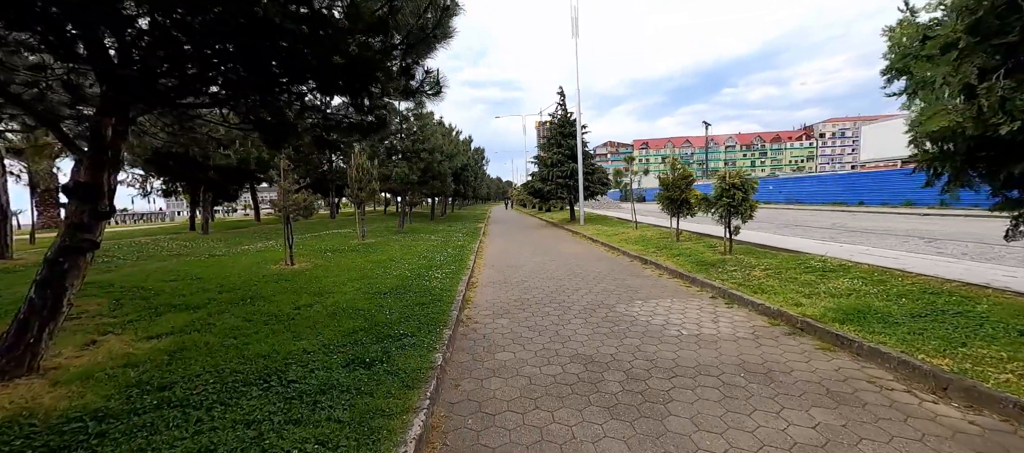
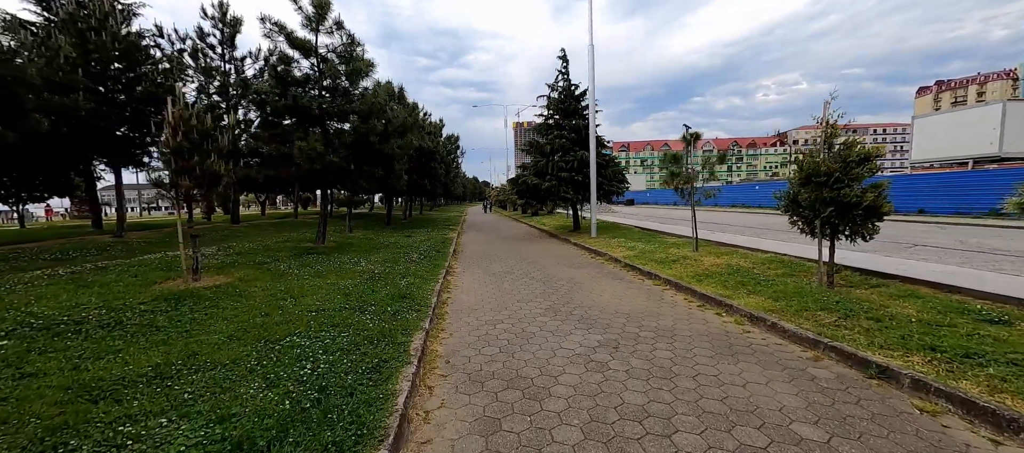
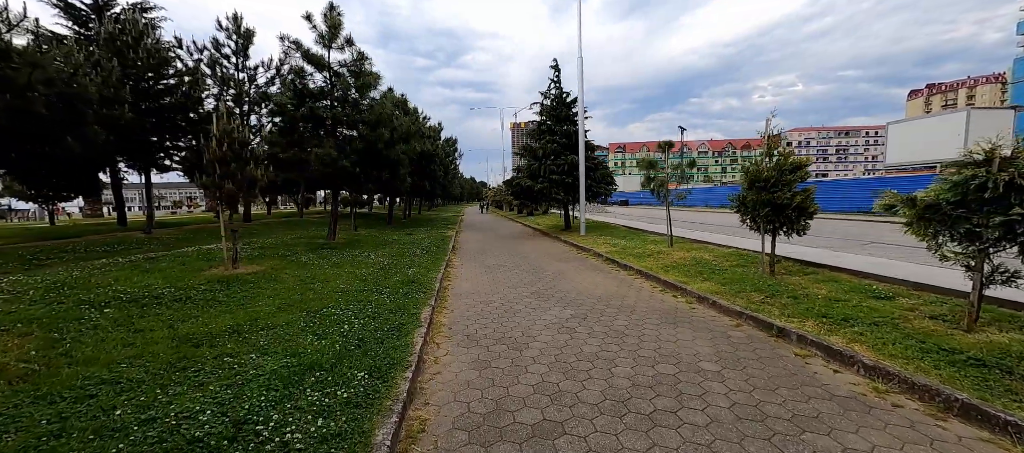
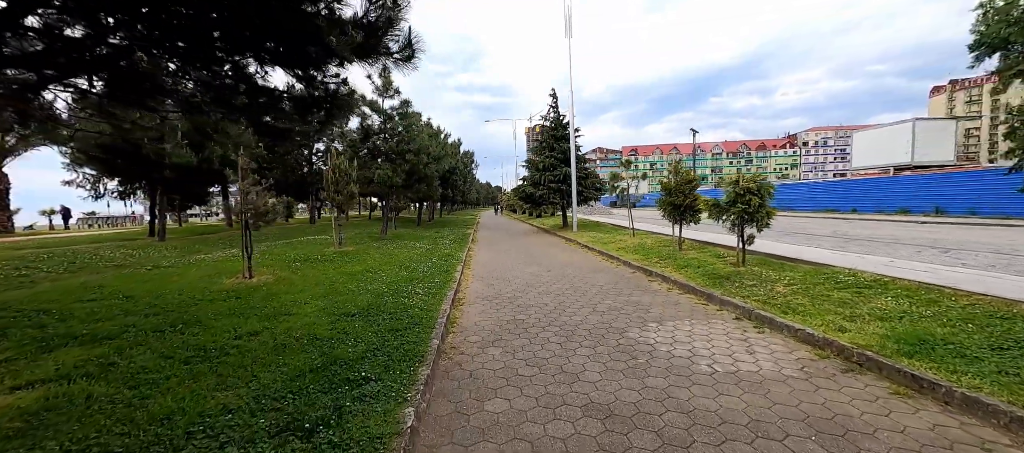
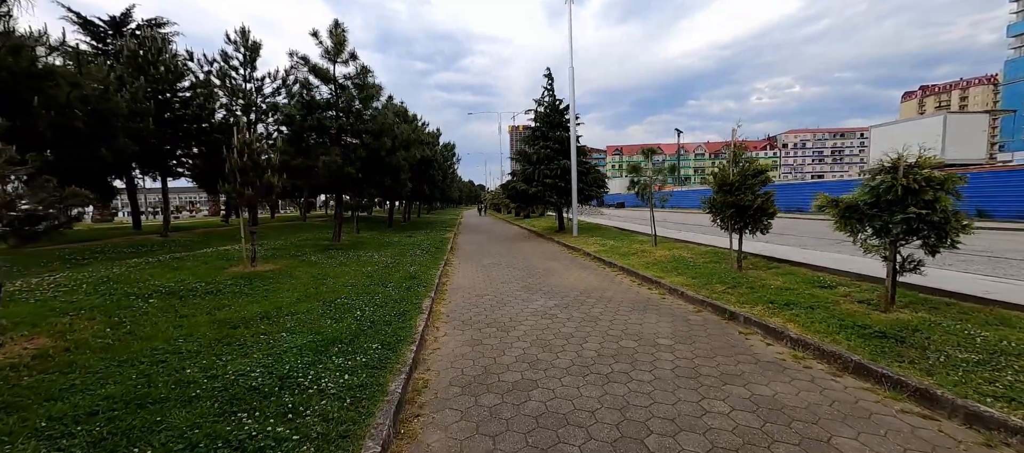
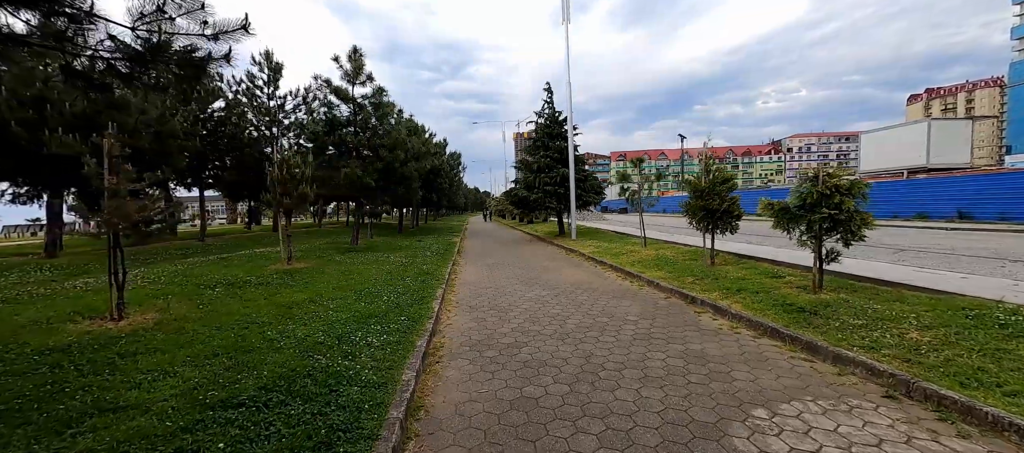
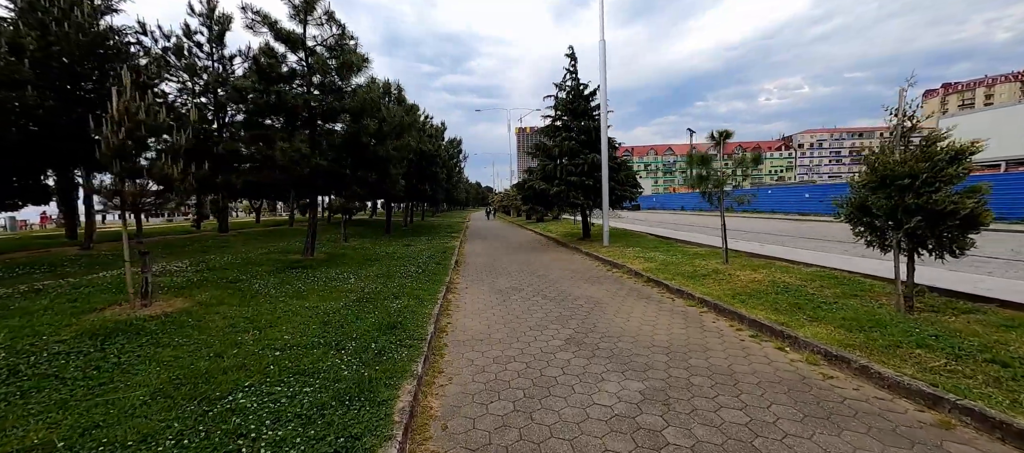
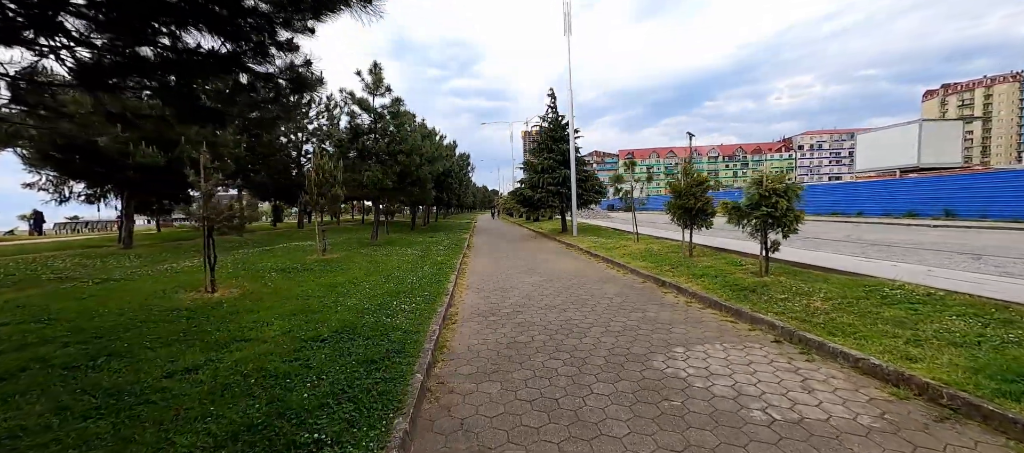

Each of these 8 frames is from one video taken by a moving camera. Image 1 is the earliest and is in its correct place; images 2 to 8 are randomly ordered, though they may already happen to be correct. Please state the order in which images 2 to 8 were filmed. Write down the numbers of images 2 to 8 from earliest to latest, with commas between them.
4, 8, 6, 5, 3, 2, 7
